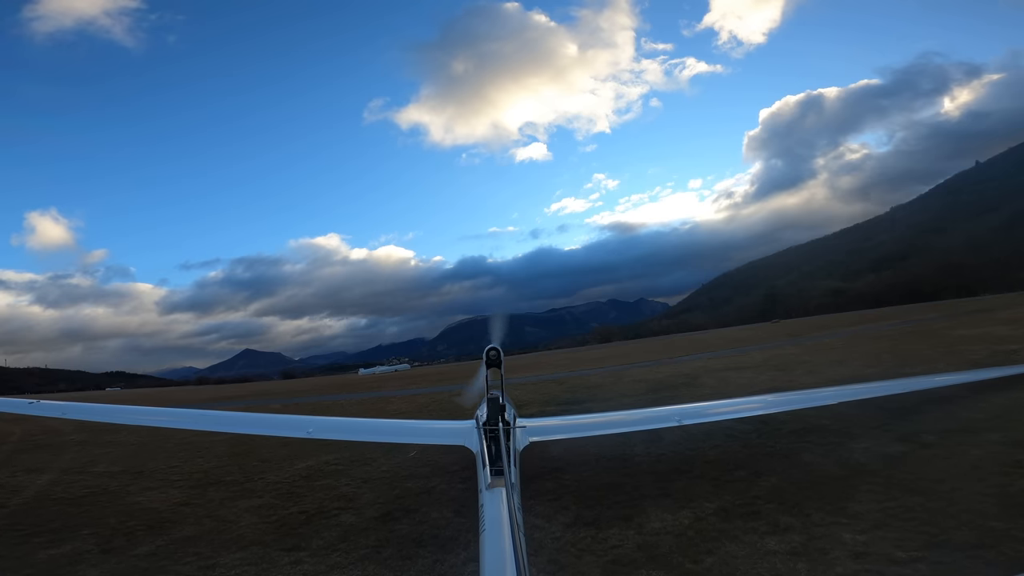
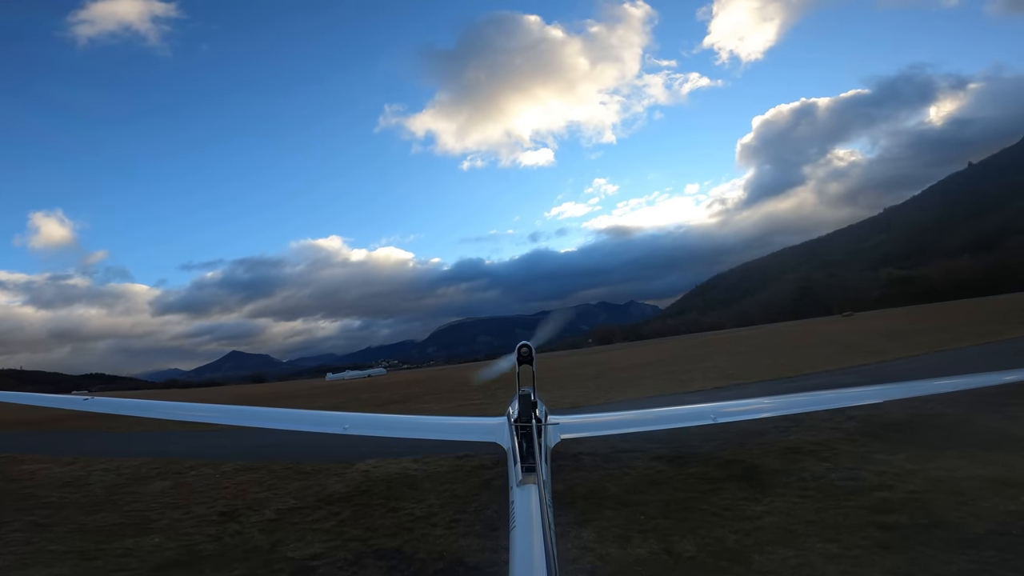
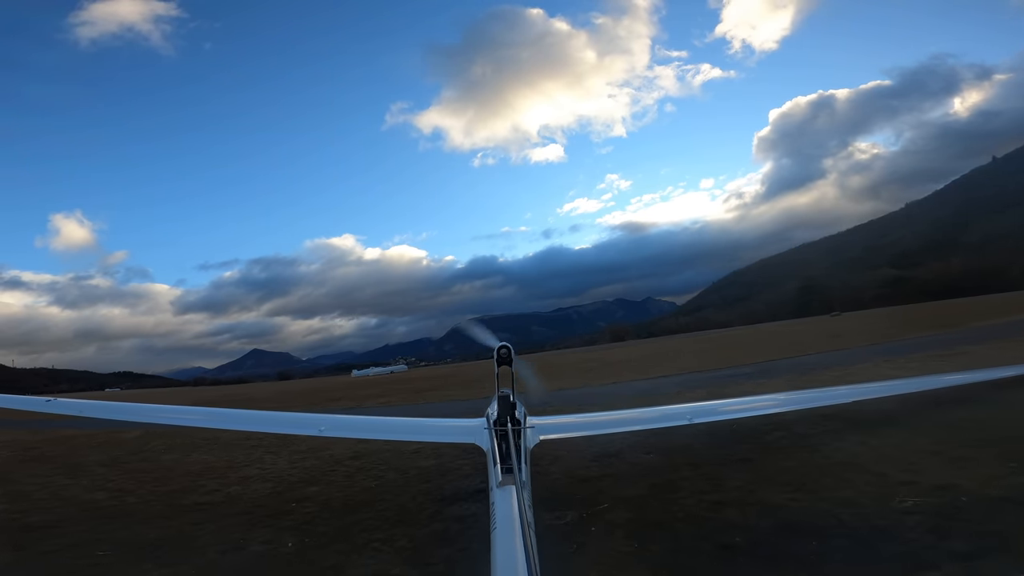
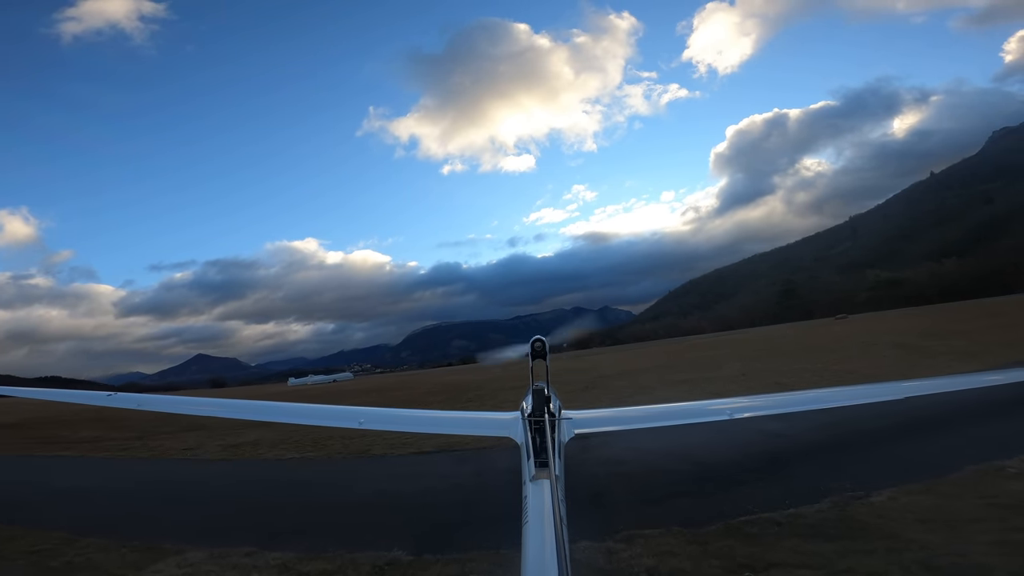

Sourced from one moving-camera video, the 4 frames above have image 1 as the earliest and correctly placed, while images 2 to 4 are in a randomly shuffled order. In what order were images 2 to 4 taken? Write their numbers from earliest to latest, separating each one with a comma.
3, 2, 4
